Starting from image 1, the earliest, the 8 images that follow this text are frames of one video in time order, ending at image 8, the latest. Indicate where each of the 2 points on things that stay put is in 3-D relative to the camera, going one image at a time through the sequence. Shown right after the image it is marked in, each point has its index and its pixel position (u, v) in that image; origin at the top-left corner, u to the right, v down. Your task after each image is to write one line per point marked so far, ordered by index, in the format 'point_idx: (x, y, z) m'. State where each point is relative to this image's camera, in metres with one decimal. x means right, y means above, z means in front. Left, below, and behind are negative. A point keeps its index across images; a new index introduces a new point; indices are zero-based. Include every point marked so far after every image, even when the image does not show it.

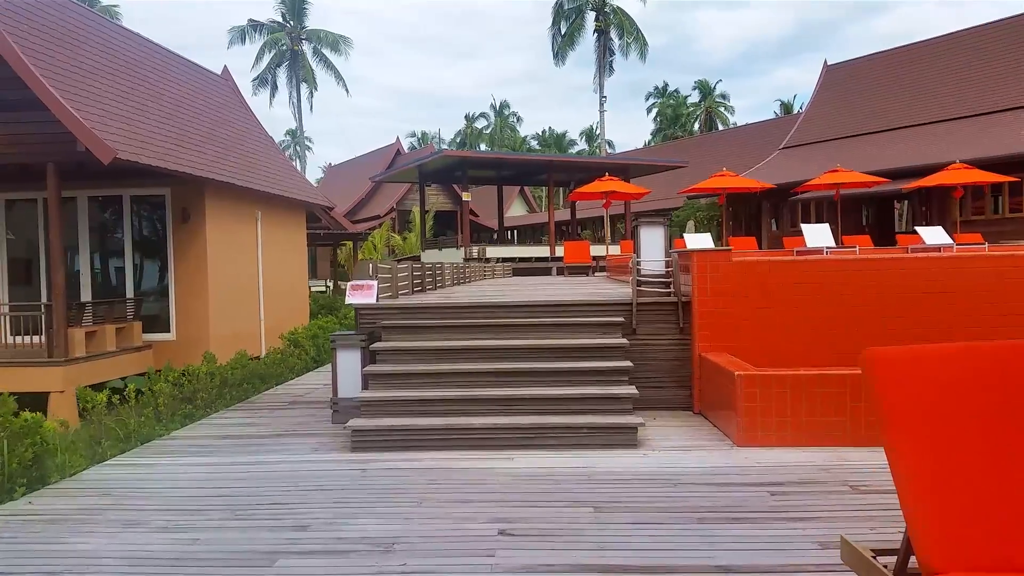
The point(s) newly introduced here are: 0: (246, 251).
0: (-4.3, +0.6, +12.5) m
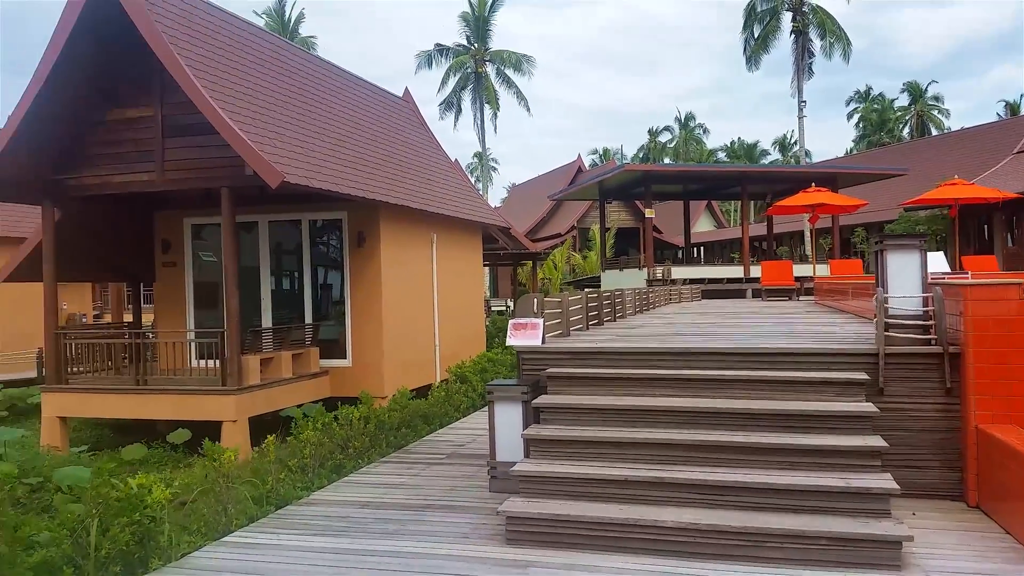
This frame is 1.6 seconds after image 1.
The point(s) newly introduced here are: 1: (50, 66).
0: (-1.4, +0.2, +12.1) m
1: (-5.3, +2.5, +8.7) m
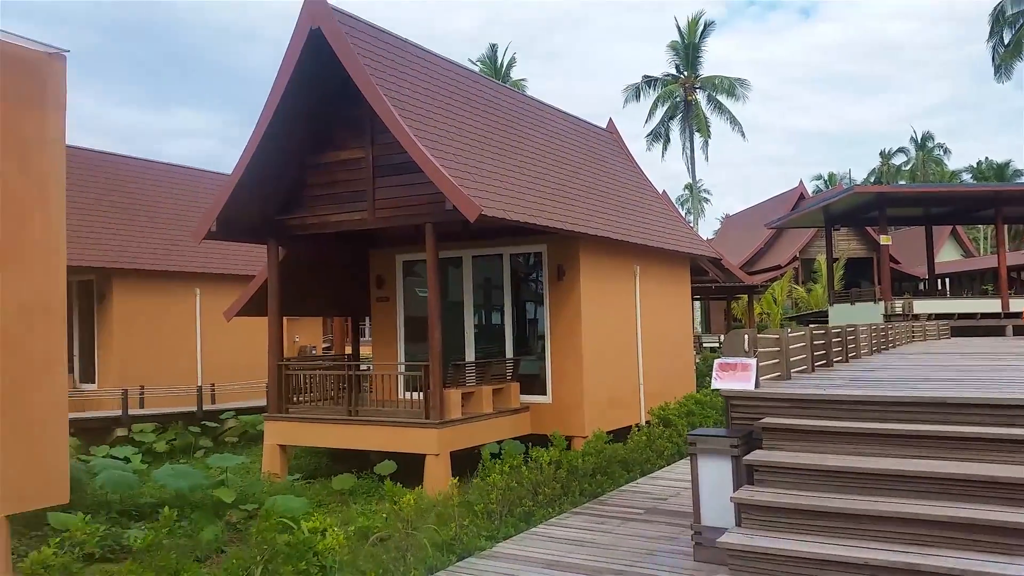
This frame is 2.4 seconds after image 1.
0: (+1.6, -0.3, +11.5) m
1: (-2.9, +2.1, +9.4) m
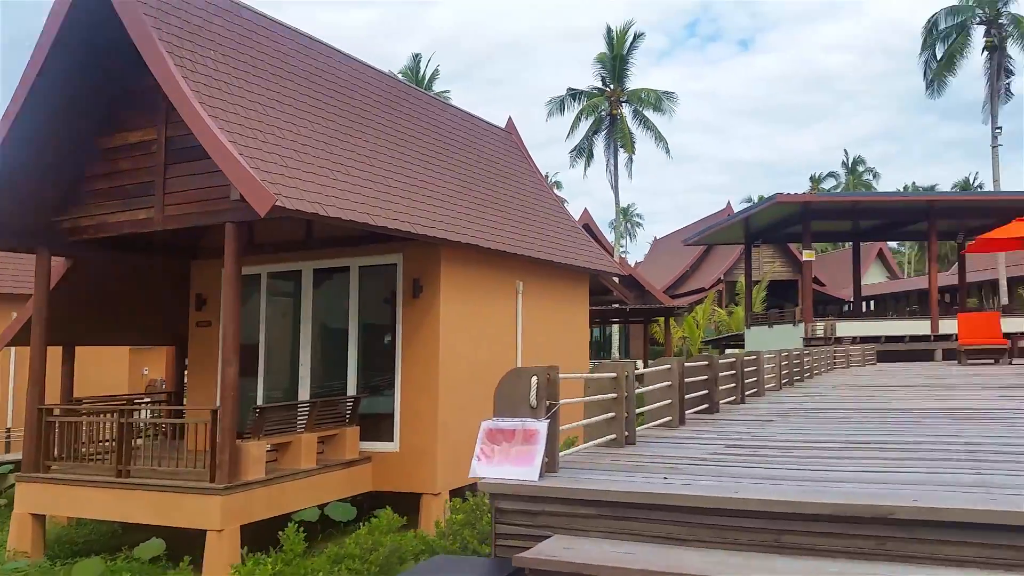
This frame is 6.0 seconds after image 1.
0: (-0.1, -0.6, +9.5) m
1: (-4.6, +1.9, +7.2) m
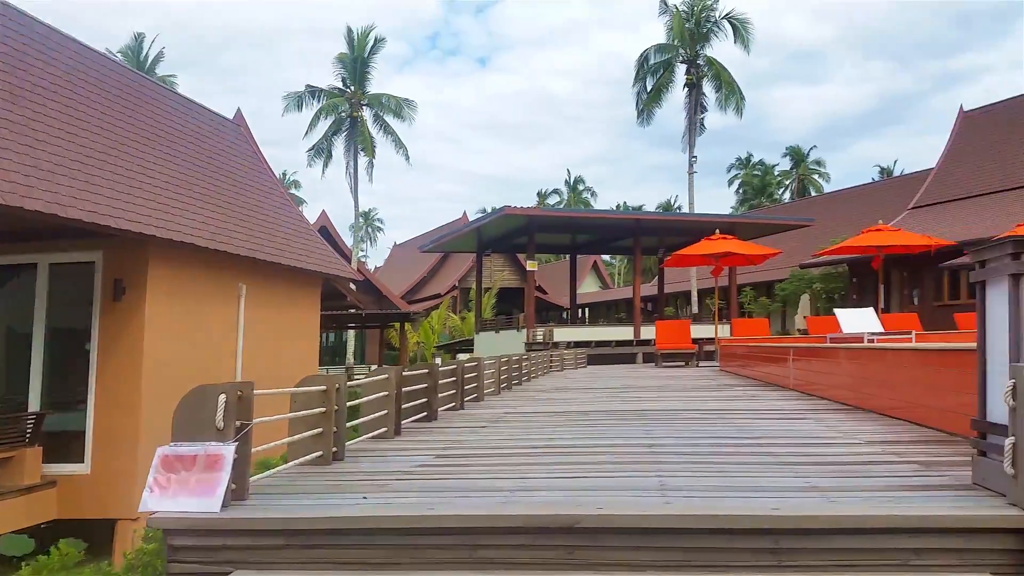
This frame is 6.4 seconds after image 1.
0: (-3.3, -0.6, +8.8) m
1: (-6.7, +2.0, +5.2) m
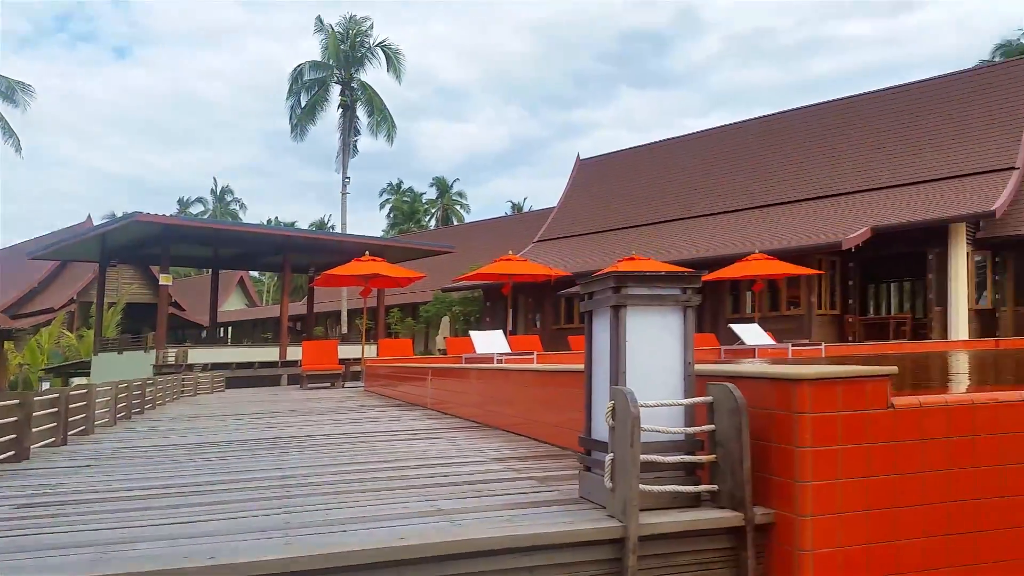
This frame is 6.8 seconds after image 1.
0: (-6.8, -0.6, +6.4) m
1: (-8.2, +2.1, +1.8) m
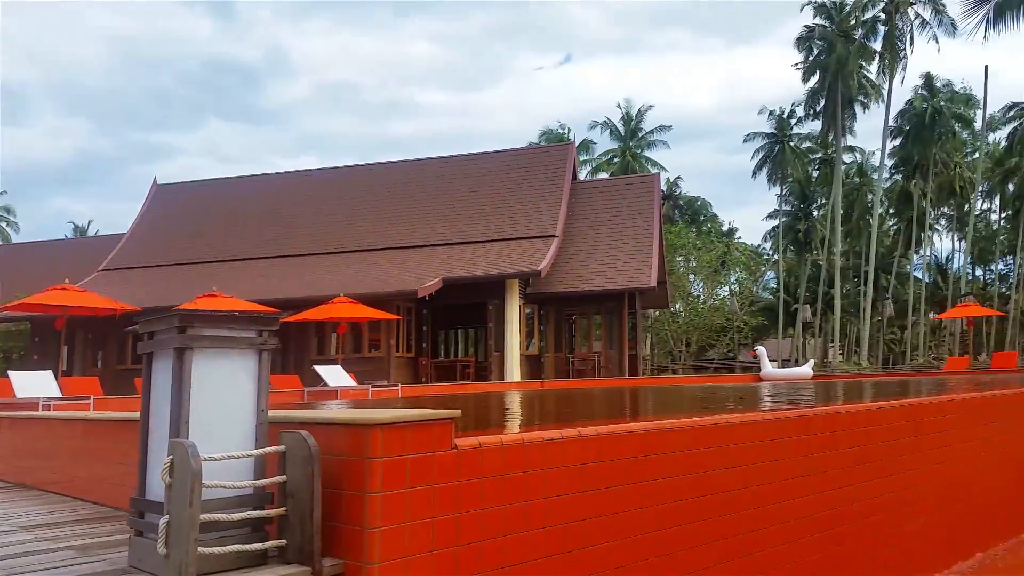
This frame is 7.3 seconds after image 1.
0: (-9.1, -0.5, +2.2) m
1: (-8.0, +2.5, -2.4) m
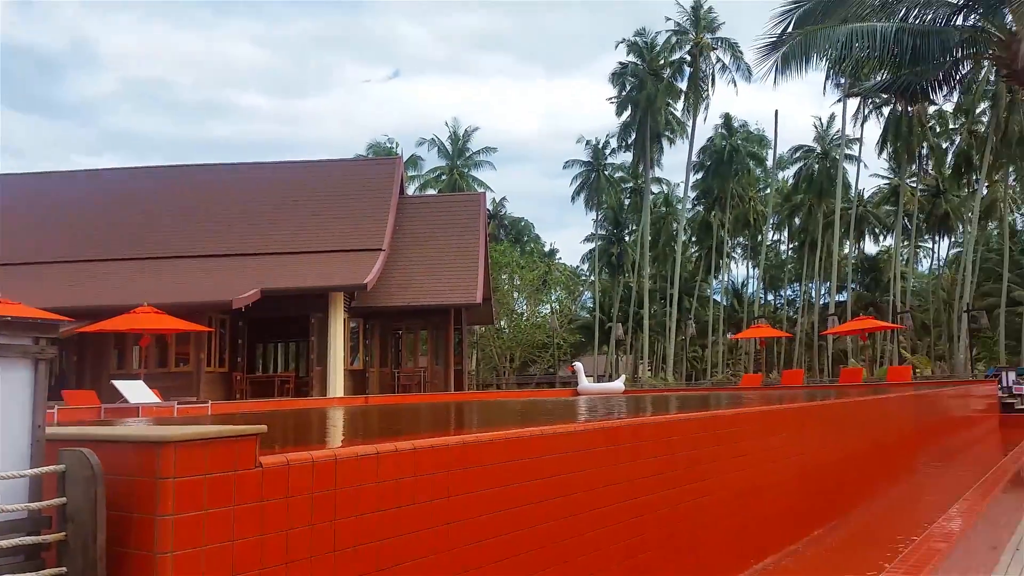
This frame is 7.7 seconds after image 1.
0: (-9.4, -0.3, +0.2) m
1: (-7.3, +2.7, -4.0) m
